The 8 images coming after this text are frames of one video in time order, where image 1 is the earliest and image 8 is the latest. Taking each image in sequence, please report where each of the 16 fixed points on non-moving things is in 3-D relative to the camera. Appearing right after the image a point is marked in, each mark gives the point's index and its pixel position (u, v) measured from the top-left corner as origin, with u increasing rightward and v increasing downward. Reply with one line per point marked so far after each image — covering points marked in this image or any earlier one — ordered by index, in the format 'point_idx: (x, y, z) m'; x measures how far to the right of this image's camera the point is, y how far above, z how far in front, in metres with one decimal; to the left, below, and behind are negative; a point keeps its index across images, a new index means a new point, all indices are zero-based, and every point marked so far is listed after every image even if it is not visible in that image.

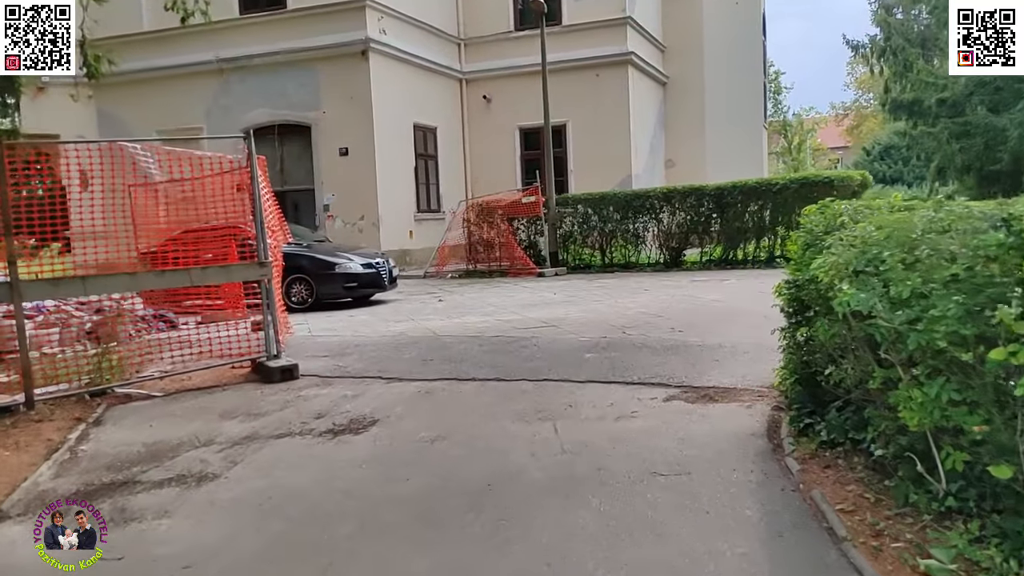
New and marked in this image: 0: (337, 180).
0: (-4.4, +2.7, +19.5) m
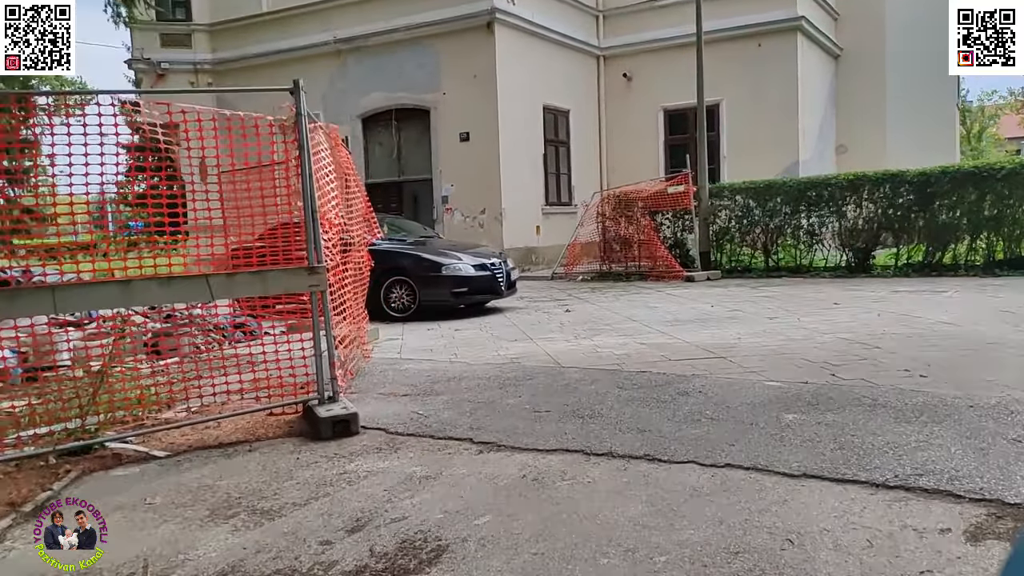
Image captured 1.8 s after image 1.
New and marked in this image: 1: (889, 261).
0: (-1.2, +2.7, +17.6) m
1: (+6.6, +0.5, +13.5) m
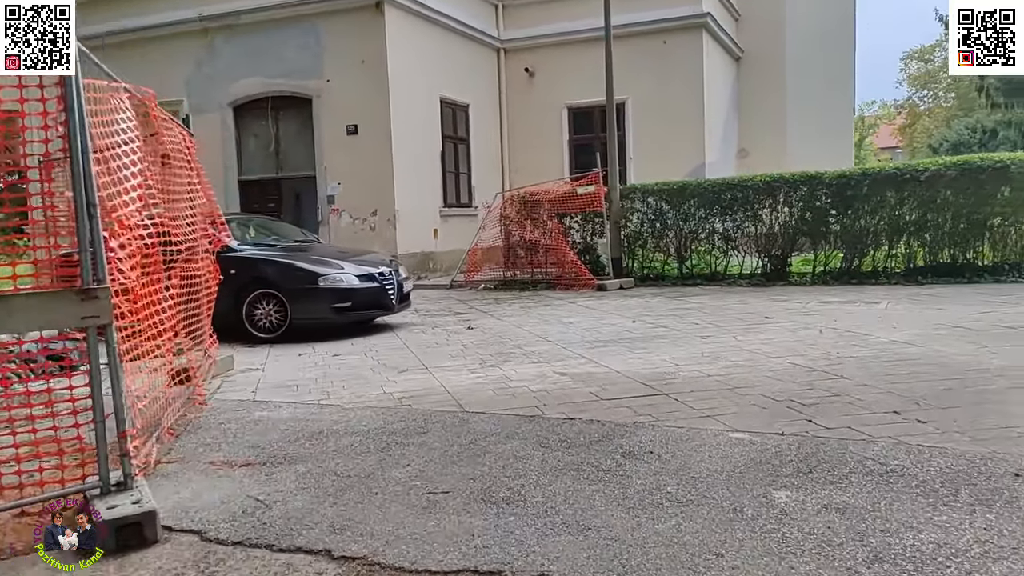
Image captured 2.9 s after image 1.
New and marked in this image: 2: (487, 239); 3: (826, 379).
0: (-3.4, +2.5, +15.7) m
1: (+4.9, +0.3, +12.7) m
2: (-0.5, +1.0, +14.8) m
3: (+2.3, -0.7, +5.5) m
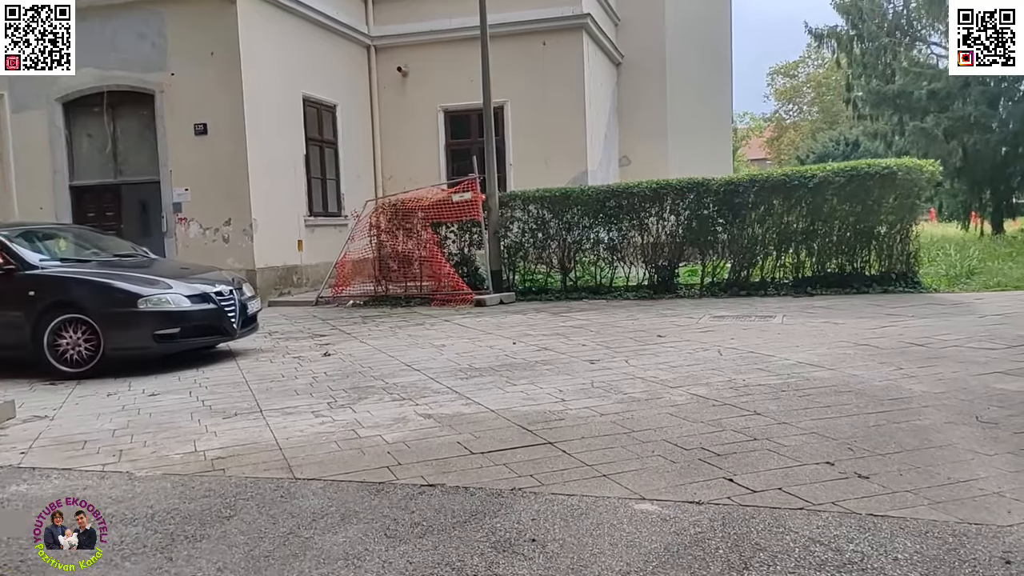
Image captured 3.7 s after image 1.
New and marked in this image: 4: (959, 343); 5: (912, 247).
0: (-5.8, +2.2, +13.9) m
1: (+2.9, +0.2, +12.2) m
2: (-2.7, +0.7, +13.4) m
3: (+1.4, -0.8, +4.7) m
4: (+3.7, -0.5, +6.4) m
5: (+5.7, +0.6, +10.9) m
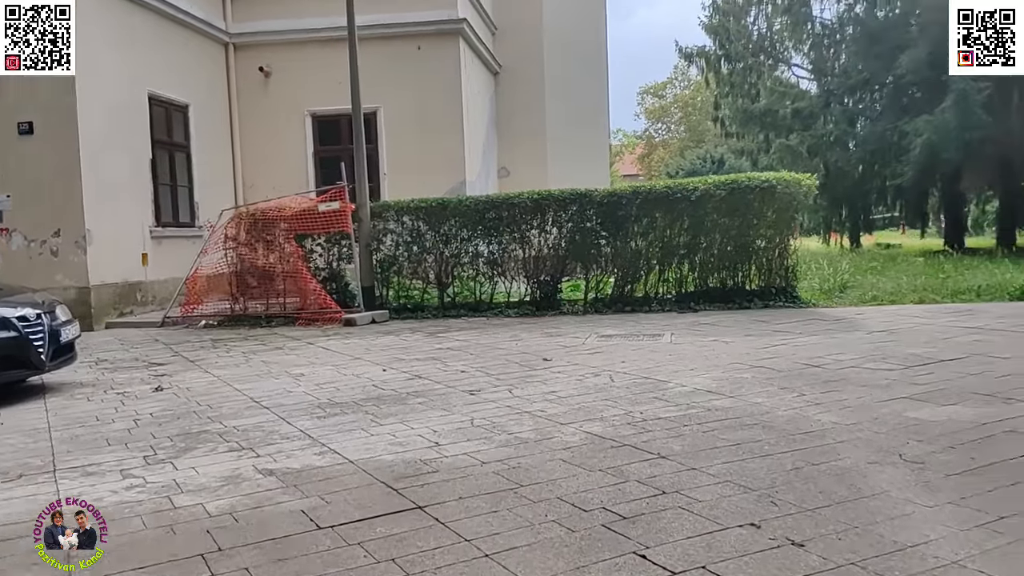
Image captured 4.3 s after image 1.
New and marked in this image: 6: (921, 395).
0: (-7.9, +1.8, +12.1) m
1: (+1.0, -0.1, +11.6) m
2: (-4.8, +0.4, +12.0) m
3: (+0.7, -0.9, +4.0) m
4: (+2.7, -0.6, +6.1) m
5: (+4.0, +0.4, +10.9) m
6: (+2.7, -0.7, +5.1) m
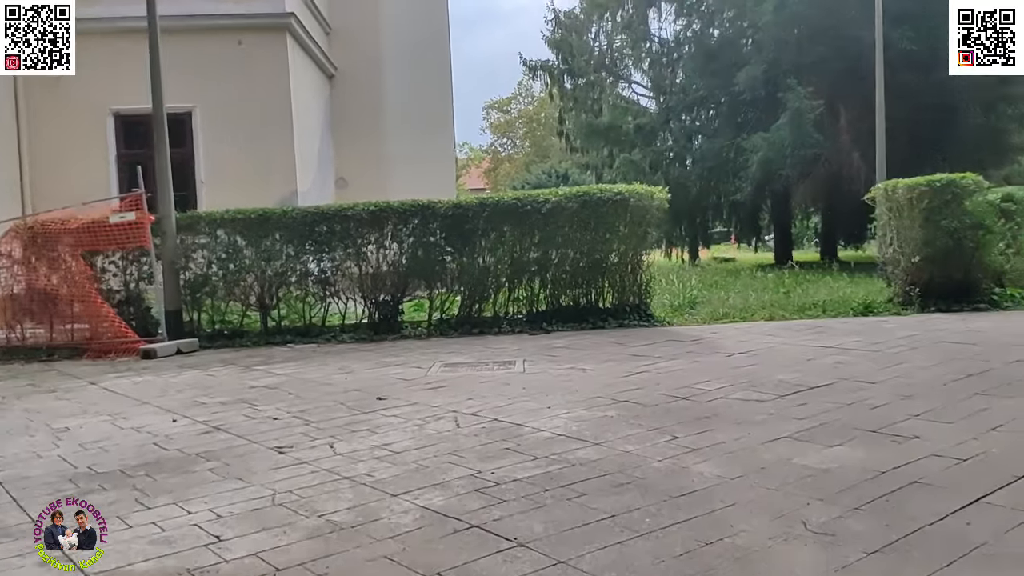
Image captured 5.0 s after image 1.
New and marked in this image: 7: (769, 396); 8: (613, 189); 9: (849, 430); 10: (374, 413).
0: (-10.1, +1.4, +9.3) m
1: (-1.3, -0.4, +10.6) m
2: (-7.0, 0.0, +9.8) m
3: (-0.1, -1.1, +3.0) m
4: (+1.5, -0.8, +5.5) m
5: (+1.8, +0.1, +10.4) m
6: (+1.7, -0.8, +4.5) m
7: (+1.8, -0.8, +5.4) m
8: (+1.3, +1.3, +10.1) m
9: (+2.0, -0.8, +4.5) m
10: (-1.0, -0.9, +5.8) m
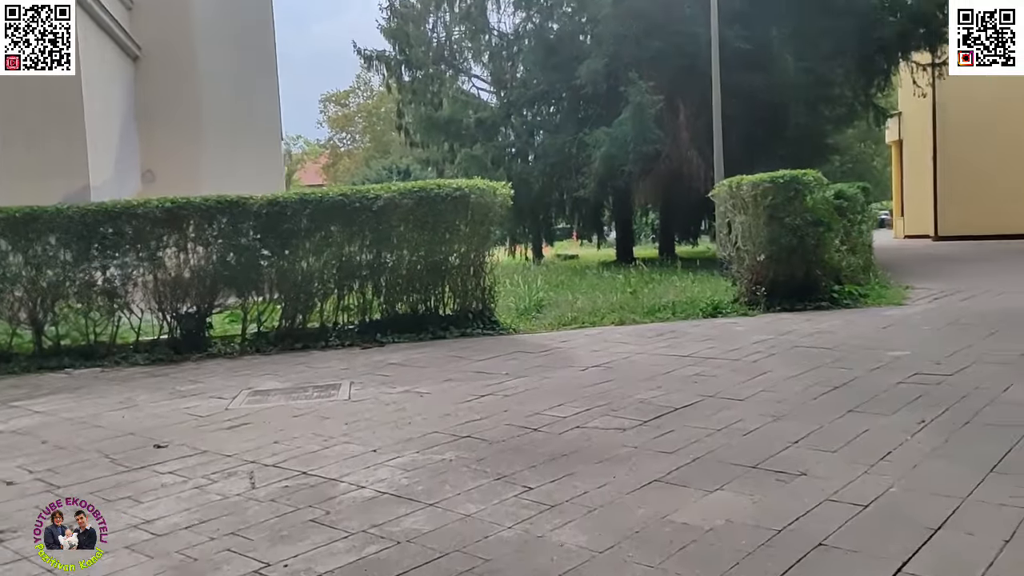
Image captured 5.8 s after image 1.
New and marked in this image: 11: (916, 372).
0: (-11.8, +1.1, +6.1) m
1: (-3.3, -0.5, +9.2) m
2: (-8.8, -0.2, +7.3) m
3: (-0.7, -1.2, +2.0) m
4: (+0.4, -0.8, +4.7) m
5: (-0.3, +0.1, +9.6) m
6: (+0.8, -0.9, +3.7) m
7: (+0.7, -0.8, +4.6) m
8: (-0.7, +1.2, +9.2) m
9: (+1.1, -0.9, +3.8) m
10: (-2.1, -1.0, +4.5) m
11: (+2.9, -0.6, +5.4) m
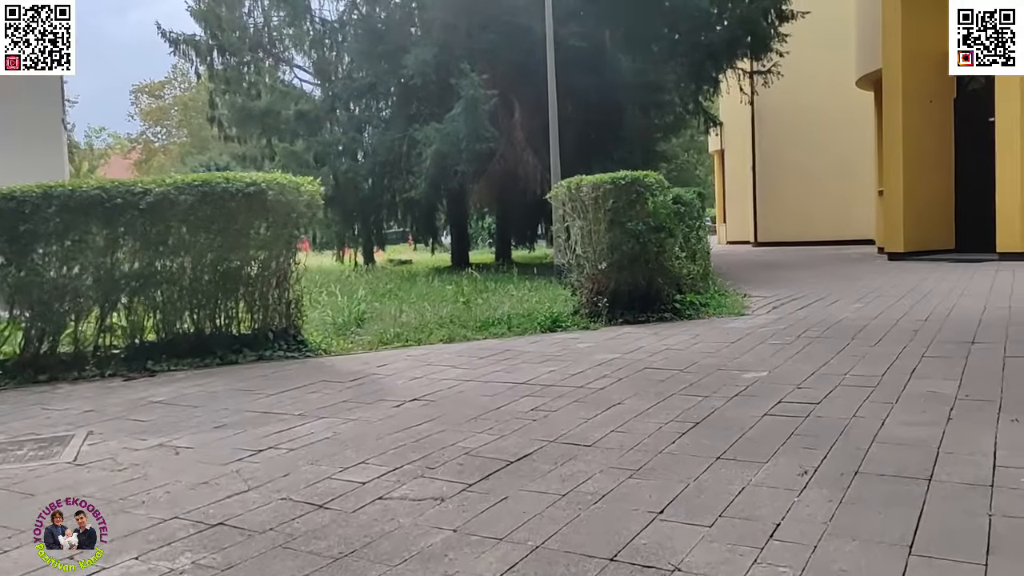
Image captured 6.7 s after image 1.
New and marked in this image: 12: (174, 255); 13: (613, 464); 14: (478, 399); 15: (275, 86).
0: (-12.8, +0.9, +2.4) m
1: (-5.2, -0.6, +7.1) m
2: (-10.1, -0.4, +4.1) m
3: (-1.1, -1.3, +0.6) m
4: (-0.6, -0.9, +3.5) m
5: (-2.3, -0.1, +8.1) m
6: (0.0, -1.0, +2.6) m
7: (-0.3, -0.9, +3.5) m
8: (-2.7, +1.1, +7.7) m
9: (+0.2, -1.0, +2.7) m
10: (-3.1, -1.2, +2.8) m
11: (+1.6, -0.7, +4.7) m
12: (-3.3, +0.3, +7.5) m
13: (+0.5, -0.9, +3.7) m
14: (-0.2, -0.7, +5.1) m
15: (-6.0, +5.3, +19.5) m
